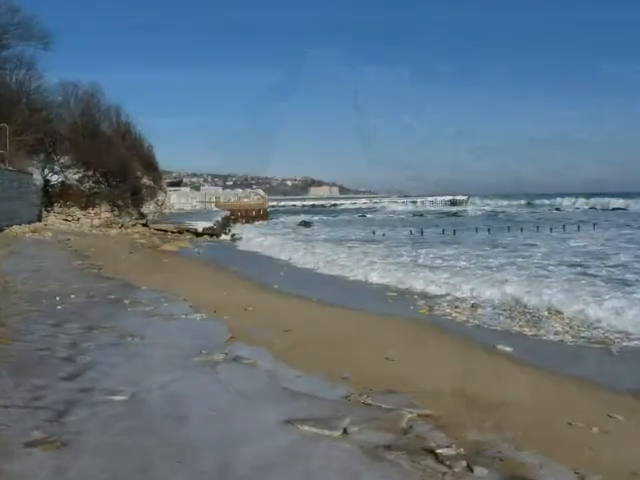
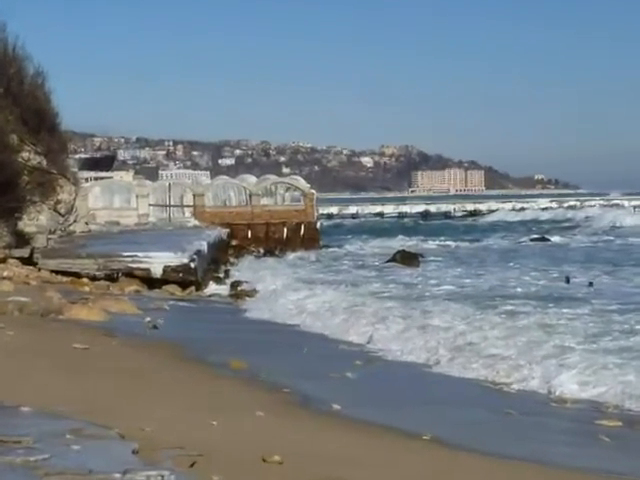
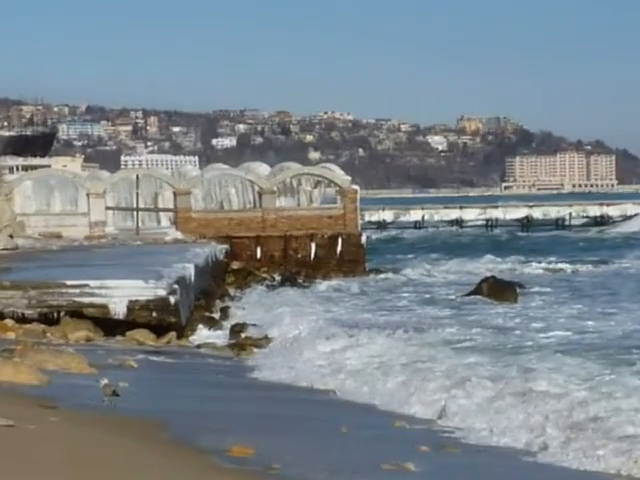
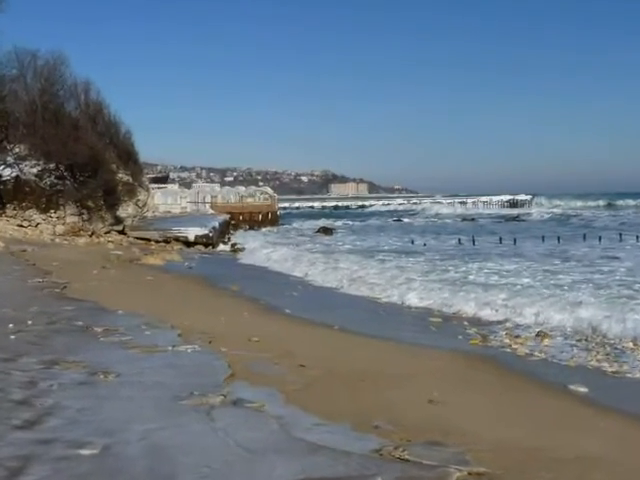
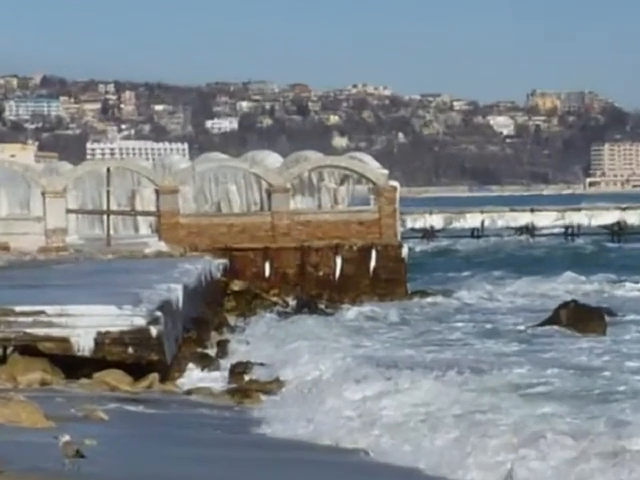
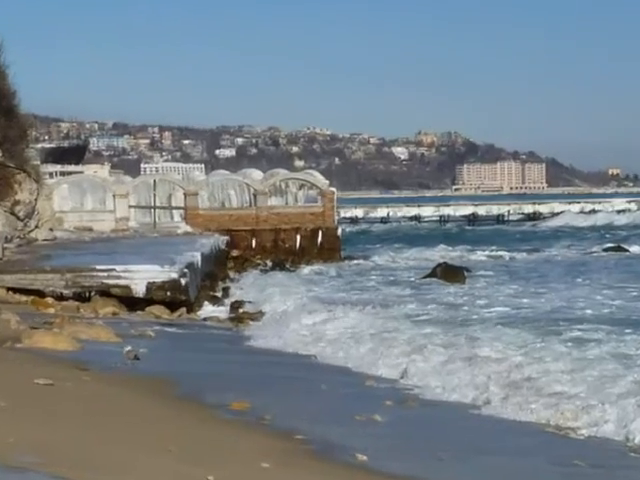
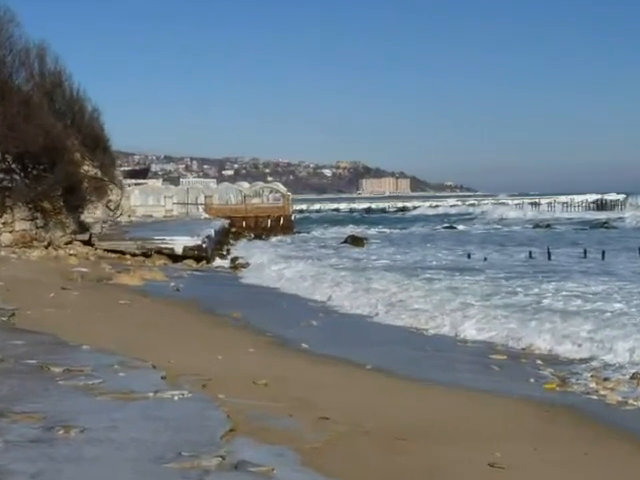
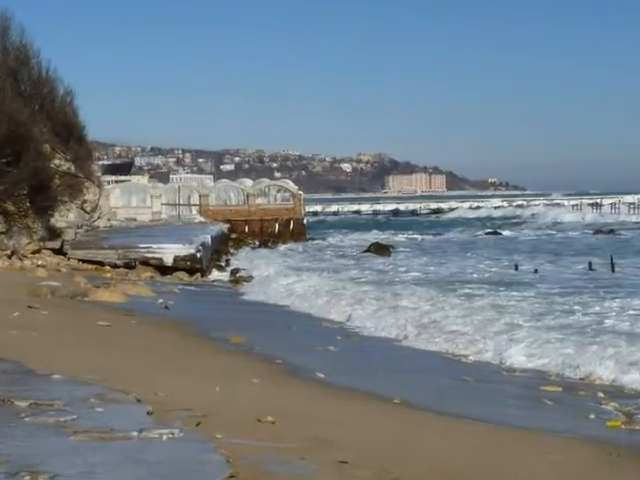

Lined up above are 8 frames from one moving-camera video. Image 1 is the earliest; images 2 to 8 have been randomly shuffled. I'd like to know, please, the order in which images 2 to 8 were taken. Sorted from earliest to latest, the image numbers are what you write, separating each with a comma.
4, 7, 8, 2, 6, 3, 5
